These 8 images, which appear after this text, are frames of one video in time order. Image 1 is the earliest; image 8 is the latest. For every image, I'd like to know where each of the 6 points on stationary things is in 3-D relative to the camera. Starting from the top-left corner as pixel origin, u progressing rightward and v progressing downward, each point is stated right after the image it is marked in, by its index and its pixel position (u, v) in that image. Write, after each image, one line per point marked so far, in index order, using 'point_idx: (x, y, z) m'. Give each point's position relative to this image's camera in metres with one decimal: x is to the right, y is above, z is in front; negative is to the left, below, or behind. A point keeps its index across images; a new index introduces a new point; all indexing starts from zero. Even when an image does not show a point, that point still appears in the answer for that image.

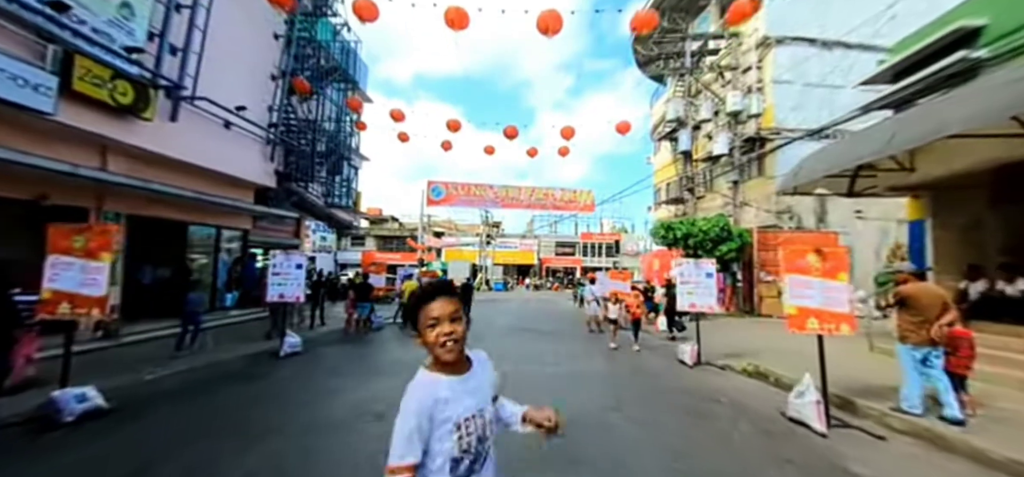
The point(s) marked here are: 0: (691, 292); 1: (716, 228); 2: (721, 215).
0: (+4.8, -1.4, +10.7) m
1: (+9.2, +0.5, +17.9) m
2: (+9.7, +1.1, +18.6) m
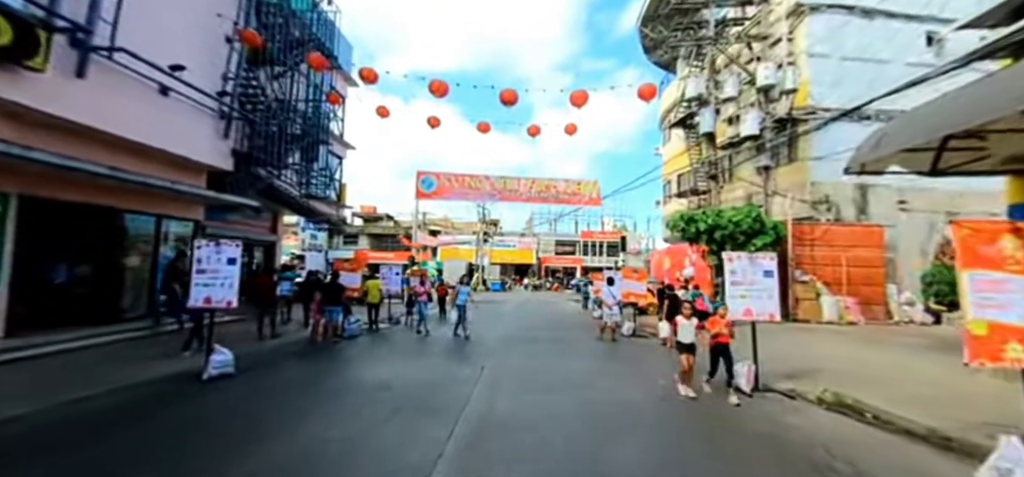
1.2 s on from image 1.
0: (+4.8, -1.2, +8.2) m
1: (+9.1, +0.8, +15.5) m
2: (+9.6, +1.4, +16.1) m
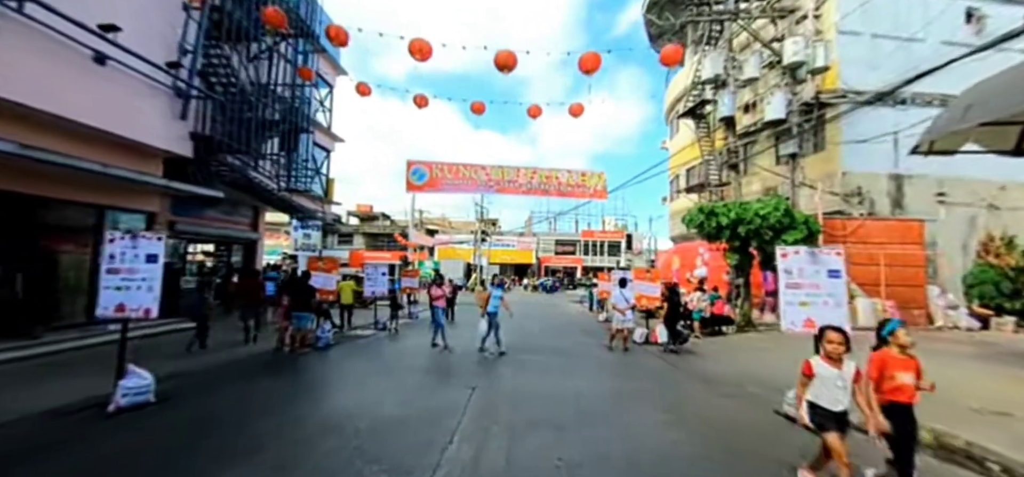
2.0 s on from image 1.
0: (+4.7, -1.0, +6.4) m
1: (+9.1, +0.9, +13.7) m
2: (+9.6, +1.5, +14.4) m
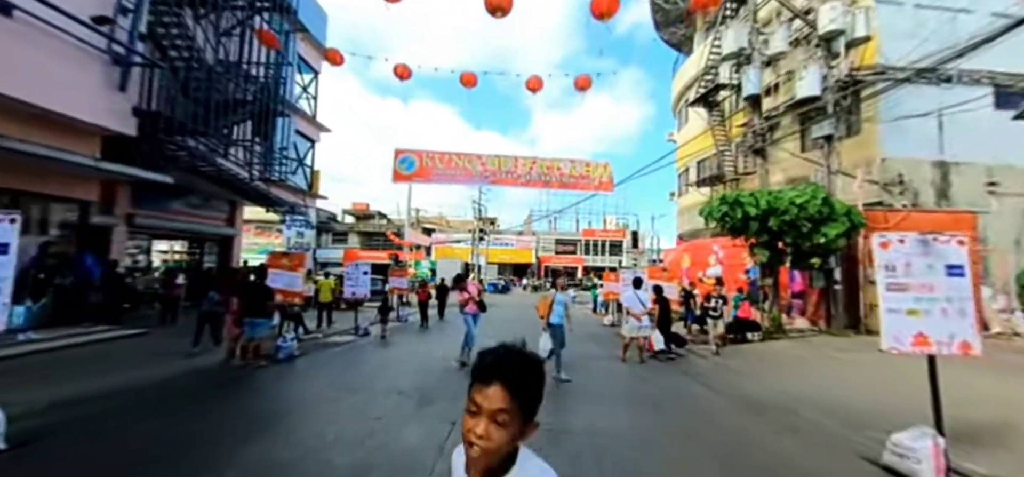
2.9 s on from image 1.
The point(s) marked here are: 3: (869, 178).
0: (+4.6, -0.8, +4.6) m
1: (+9.0, +1.1, +11.9) m
2: (+9.5, +1.7, +12.5) m
3: (+12.7, +2.2, +14.2) m
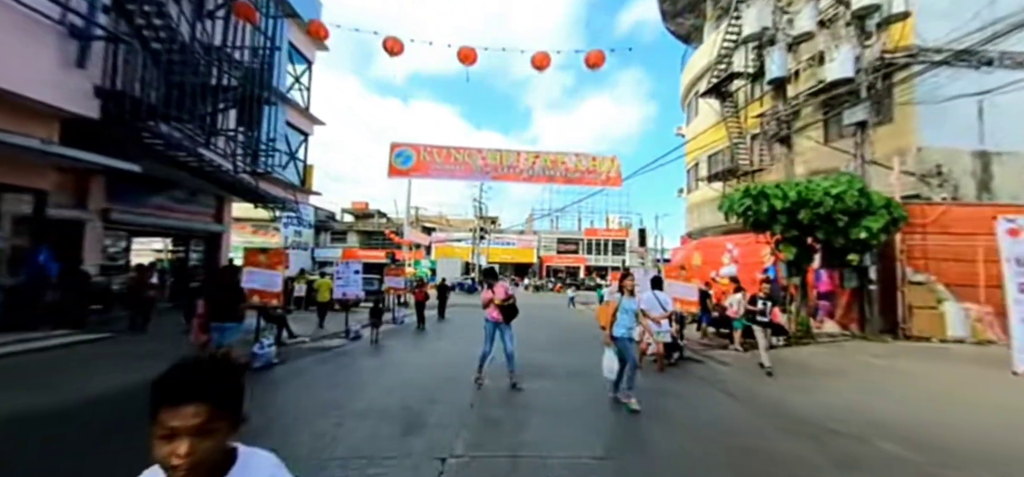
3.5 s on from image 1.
0: (+4.7, -0.7, +3.4) m
1: (+9.1, +1.2, +10.7) m
2: (+9.6, +1.8, +11.4) m
3: (+12.8, +2.3, +13.0) m
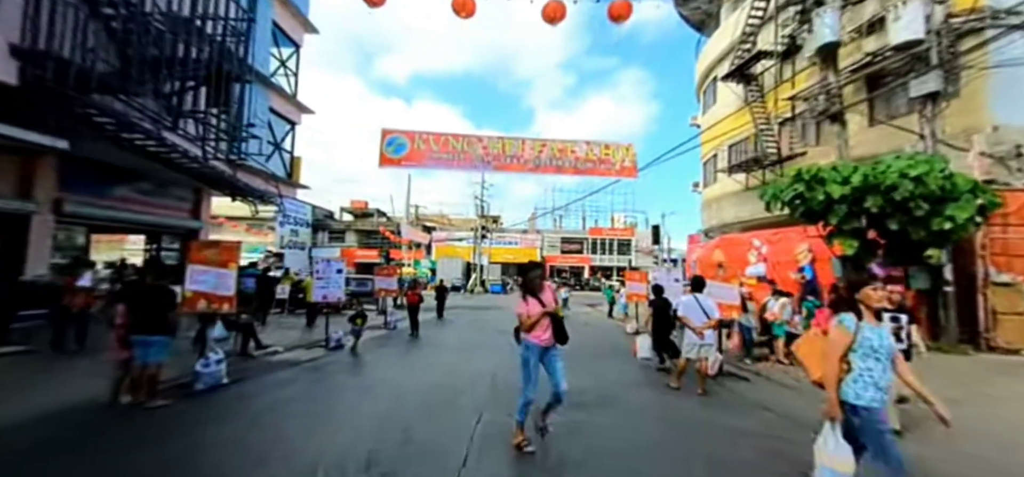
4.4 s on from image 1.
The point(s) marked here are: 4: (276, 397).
0: (+4.8, -0.5, +1.5) m
1: (+9.2, +1.4, +8.8) m
2: (+9.7, +2.0, +9.5) m
3: (+12.9, +2.5, +11.1) m
4: (-4.7, -3.1, +8.0) m
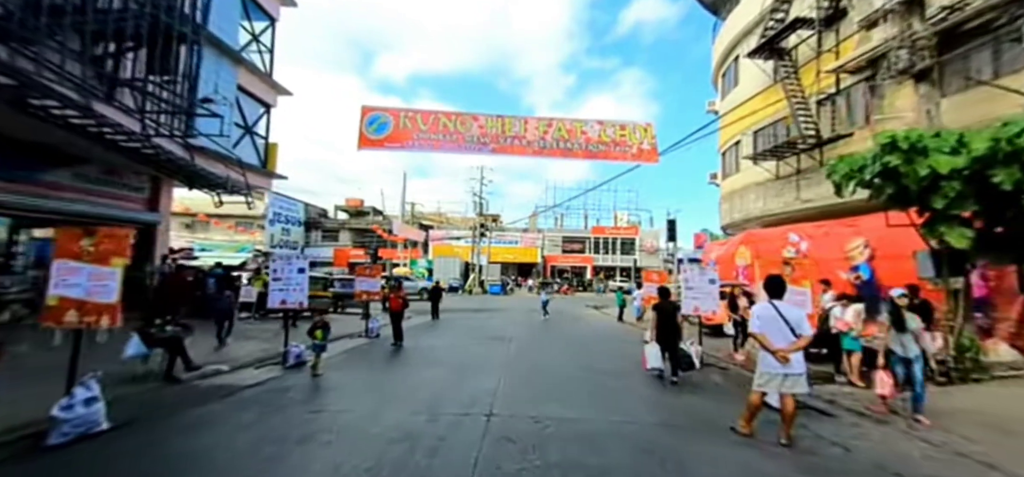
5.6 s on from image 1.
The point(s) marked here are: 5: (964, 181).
0: (+4.9, -0.3, -0.8) m
1: (+9.3, +1.6, +6.5) m
2: (+9.7, +2.3, +7.2) m
3: (+13.0, +2.7, +8.8) m
4: (-4.7, -2.9, +5.6) m
5: (+7.9, +1.0, +7.0) m
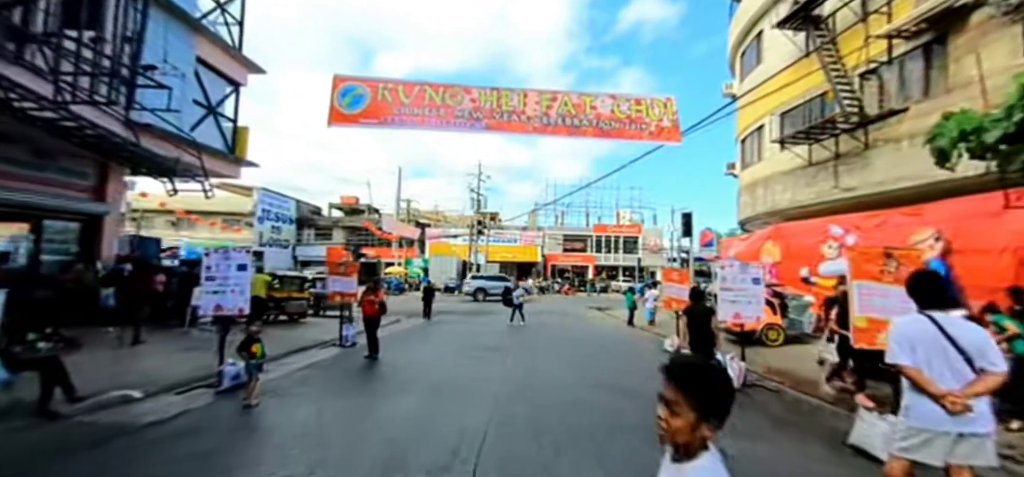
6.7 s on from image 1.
0: (+4.8, 0.0, -3.0) m
1: (+9.2, +1.9, +4.4) m
2: (+9.7, +2.5, +5.0) m
3: (+12.9, +2.9, +6.6) m
4: (-4.7, -2.7, +3.5) m
5: (+7.8, +1.2, +4.8) m
